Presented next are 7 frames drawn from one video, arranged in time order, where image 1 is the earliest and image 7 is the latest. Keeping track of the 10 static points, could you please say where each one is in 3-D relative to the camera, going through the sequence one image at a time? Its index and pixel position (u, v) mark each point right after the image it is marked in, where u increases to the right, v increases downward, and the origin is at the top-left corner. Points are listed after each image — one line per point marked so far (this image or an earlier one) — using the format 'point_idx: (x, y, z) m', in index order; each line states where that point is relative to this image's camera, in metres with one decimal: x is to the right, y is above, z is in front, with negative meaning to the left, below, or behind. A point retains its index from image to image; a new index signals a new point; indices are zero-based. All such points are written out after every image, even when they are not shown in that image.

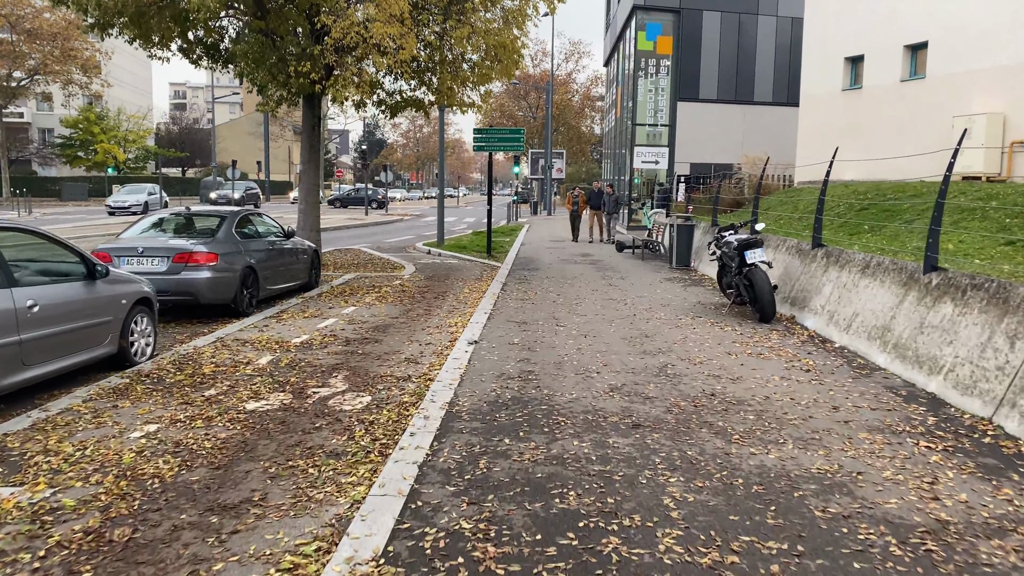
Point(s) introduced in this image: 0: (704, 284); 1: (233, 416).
0: (+2.8, 0.0, +11.9) m
1: (-1.8, -0.8, +5.2) m
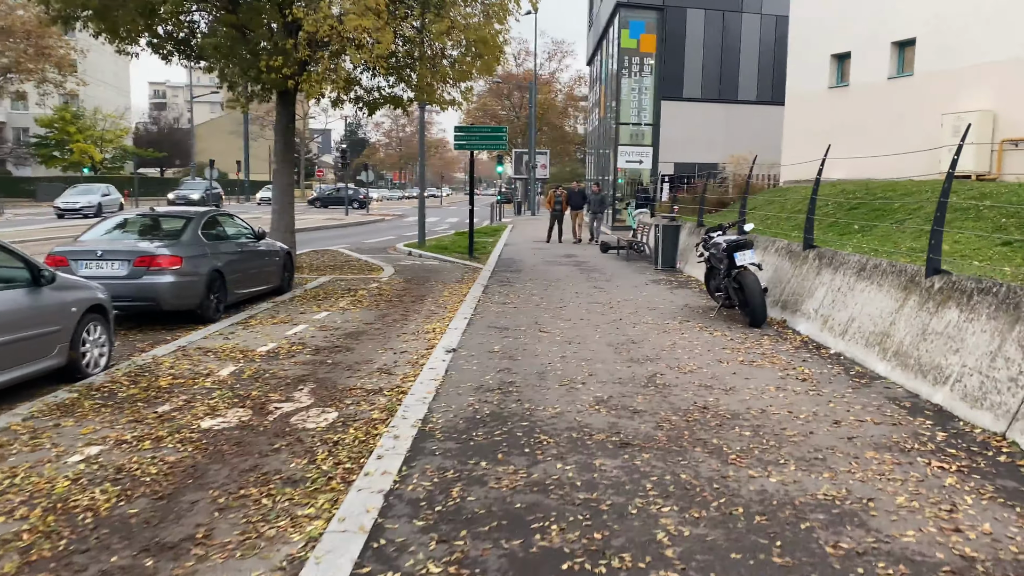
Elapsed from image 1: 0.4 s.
0: (+2.5, 0.0, +11.5) m
1: (-1.9, -0.9, +4.7) m
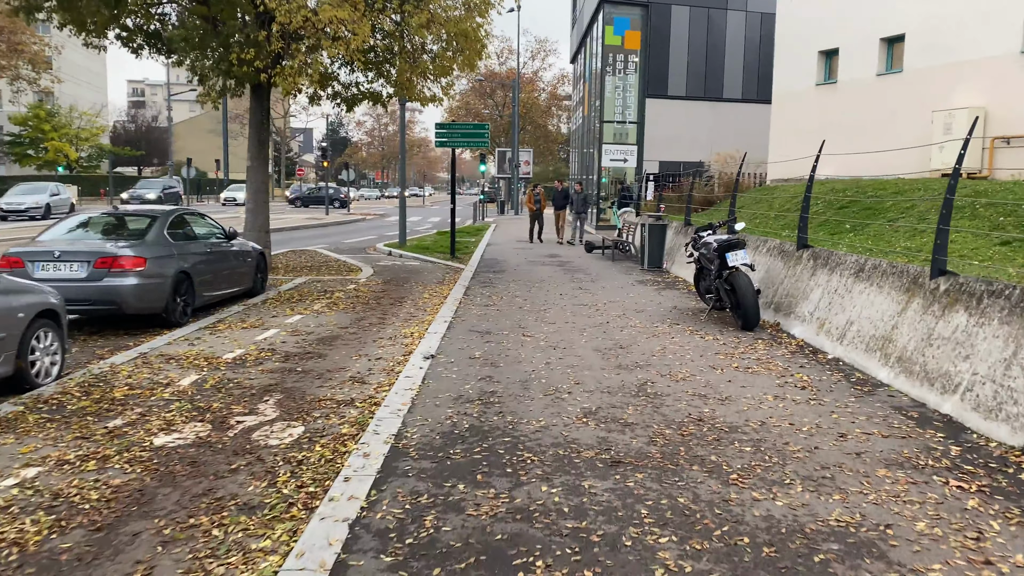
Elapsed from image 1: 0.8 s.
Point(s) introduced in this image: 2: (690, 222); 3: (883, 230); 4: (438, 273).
0: (+2.3, 0.0, +11.2) m
1: (-2.0, -0.9, +4.3) m
2: (+2.9, +1.1, +13.6) m
3: (+4.8, +0.7, +10.5) m
4: (-1.2, +0.2, +13.8) m
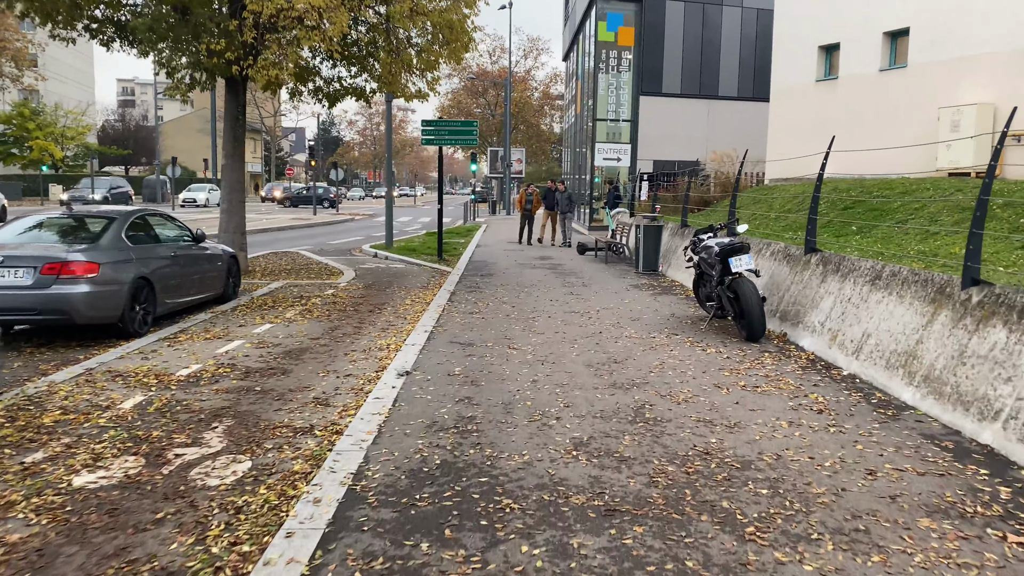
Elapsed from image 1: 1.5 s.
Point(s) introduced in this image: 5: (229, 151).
0: (+2.1, -0.1, +10.6) m
1: (-2.1, -1.0, +3.7) m
2: (+2.8, +1.0, +12.9) m
3: (+4.6, +0.7, +9.9) m
4: (-1.4, +0.2, +13.1) m
5: (-4.4, +2.1, +12.7) m
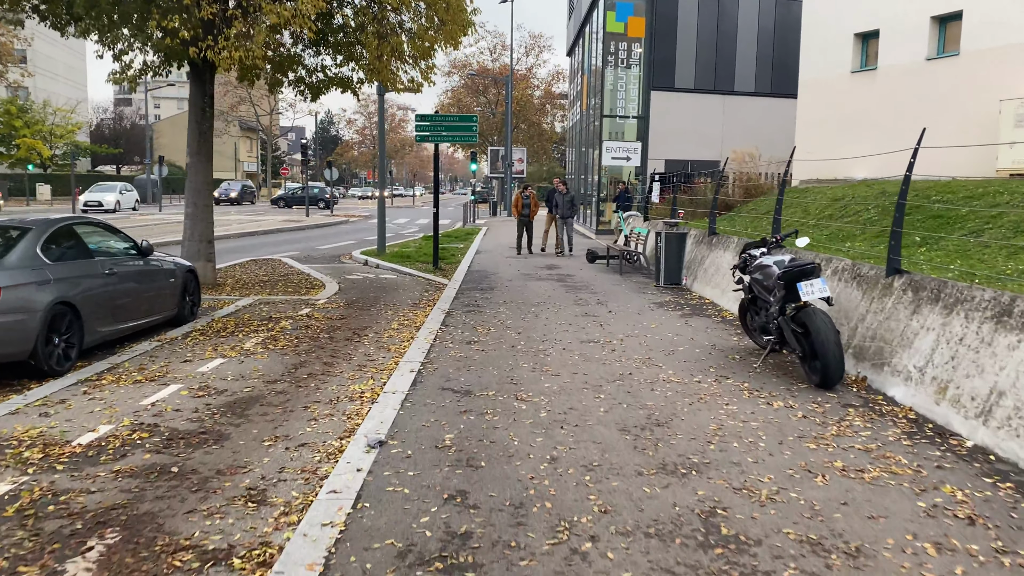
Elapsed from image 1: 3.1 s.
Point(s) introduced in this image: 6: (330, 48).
0: (+2.2, -0.3, +9.0) m
1: (-2.0, -1.2, +2.1) m
2: (+2.8, +0.8, +11.4) m
3: (+4.7, +0.4, +8.4) m
4: (-1.4, 0.0, +11.6) m
5: (-4.3, +1.9, +11.2) m
6: (-3.0, +4.0, +13.5) m
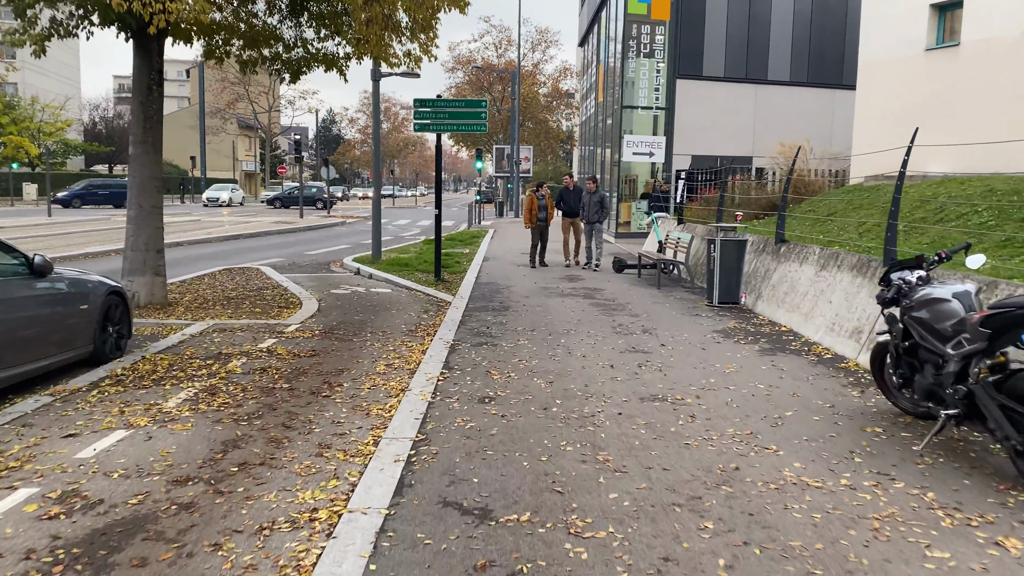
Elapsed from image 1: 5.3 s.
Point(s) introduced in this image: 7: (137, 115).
0: (+2.4, -0.5, +6.9) m
1: (-1.9, -1.4, 0.0) m
2: (+3.0, +0.6, +9.2) m
3: (+4.9, +0.2, +6.2) m
4: (-1.1, -0.3, +9.4) m
5: (-4.1, +1.7, +9.0) m
6: (-2.8, +3.7, +11.3) m
7: (-4.1, +1.9, +9.0) m
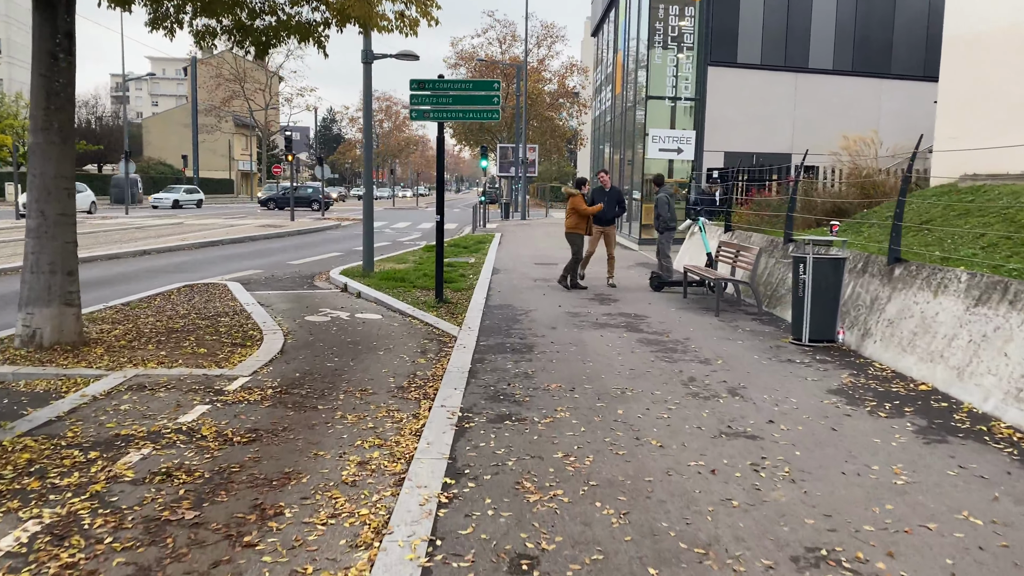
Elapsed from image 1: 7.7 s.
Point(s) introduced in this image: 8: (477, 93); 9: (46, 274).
0: (+2.6, -0.8, +4.6) m
1: (-1.7, -1.7, -2.3) m
2: (+3.3, +0.3, +6.9) m
3: (+5.1, -0.1, +3.9) m
4: (-0.9, -0.6, +7.1) m
5: (-3.9, +1.4, +6.7) m
6: (-2.5, +3.4, +9.0) m
7: (-3.9, +1.6, +6.7) m
8: (-0.4, +2.3, +9.8) m
9: (-3.9, +0.1, +7.0) m
